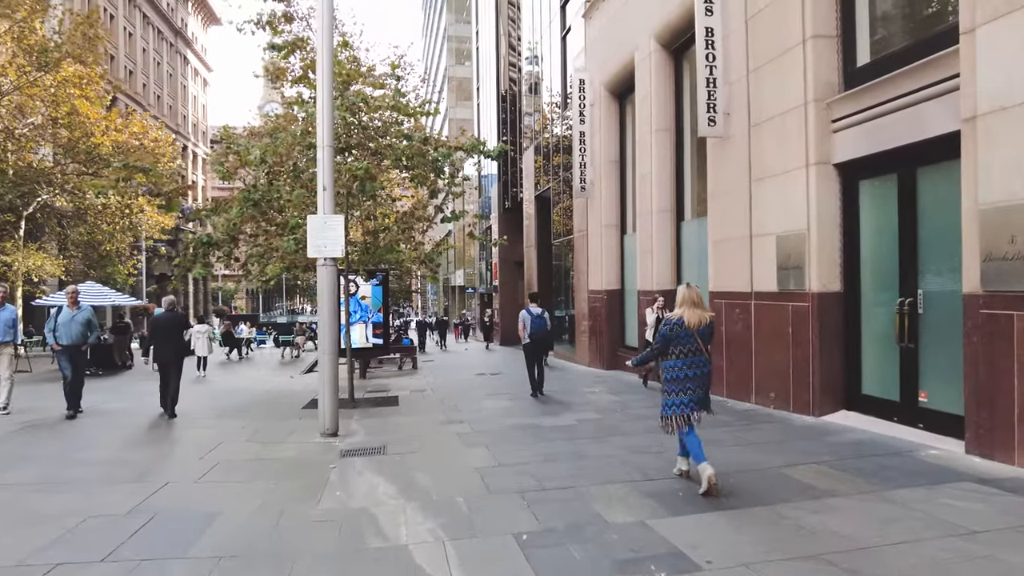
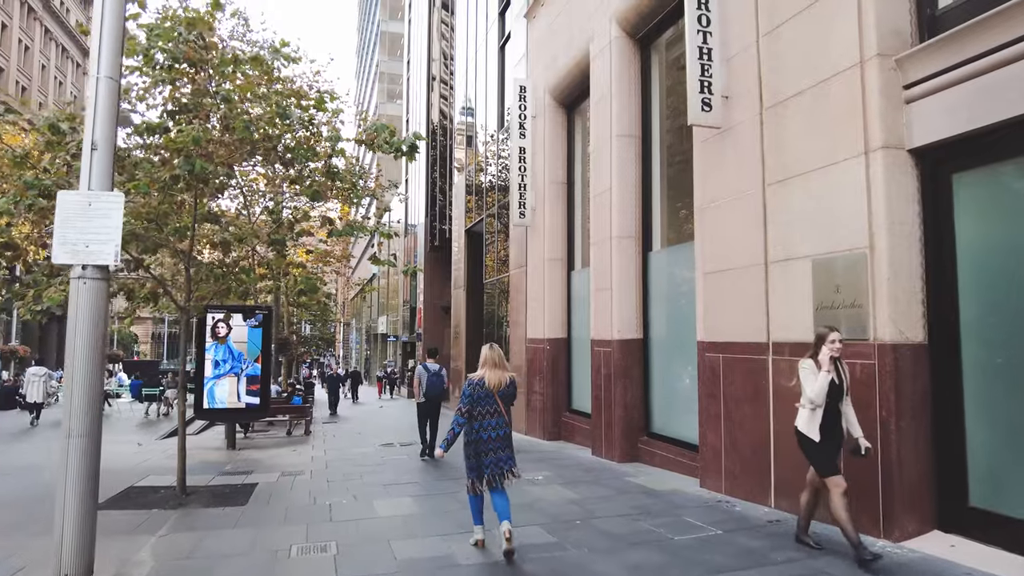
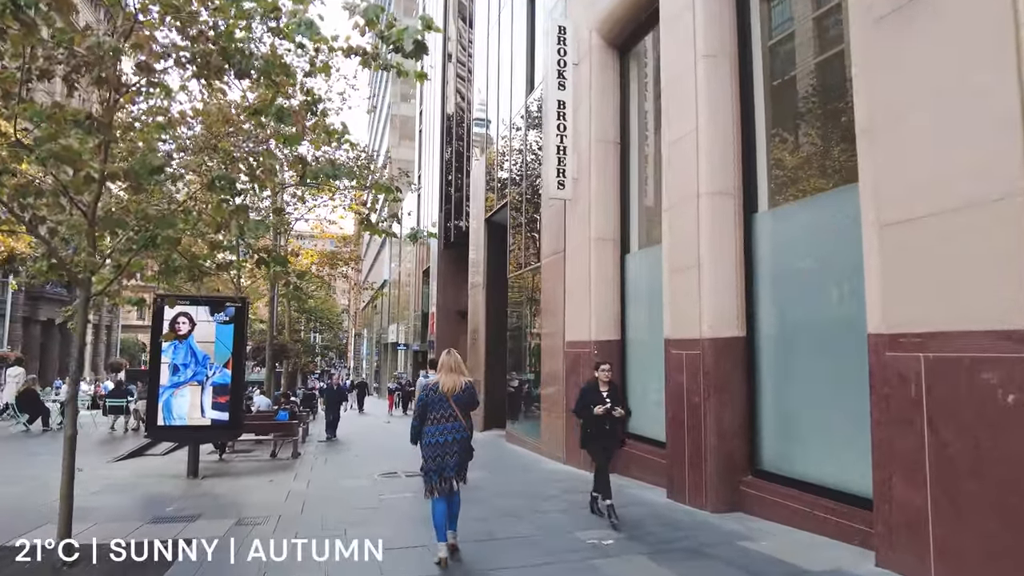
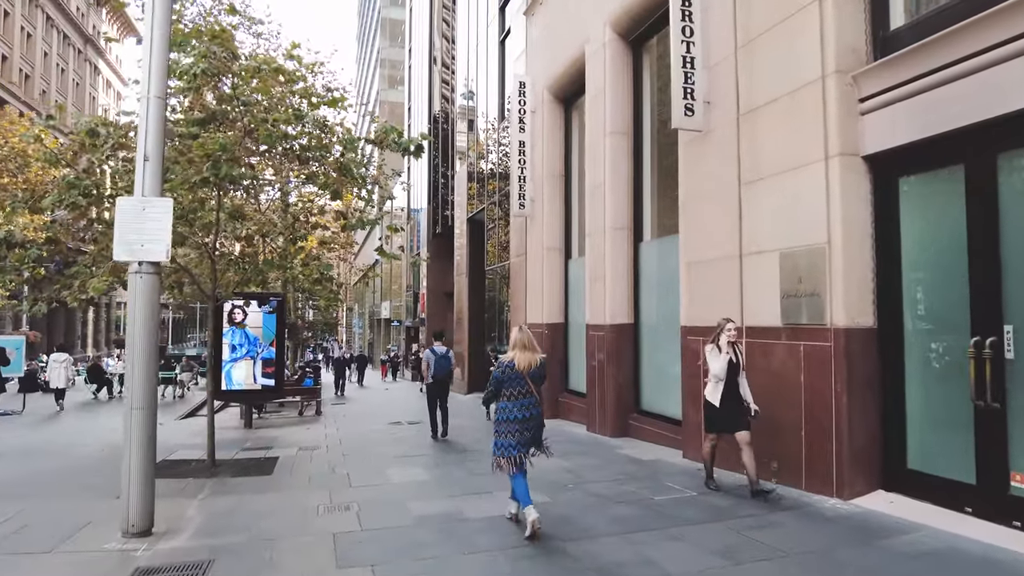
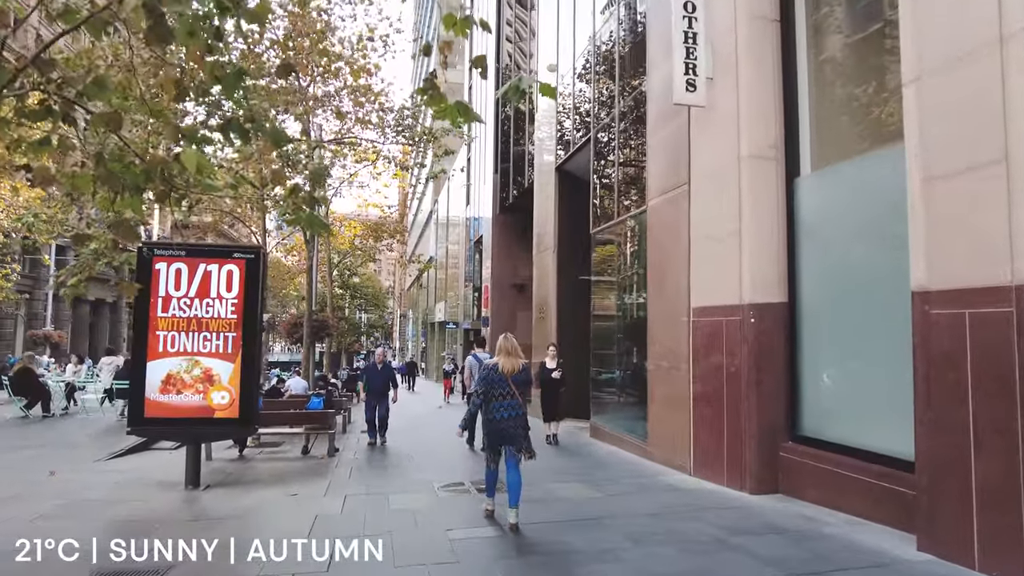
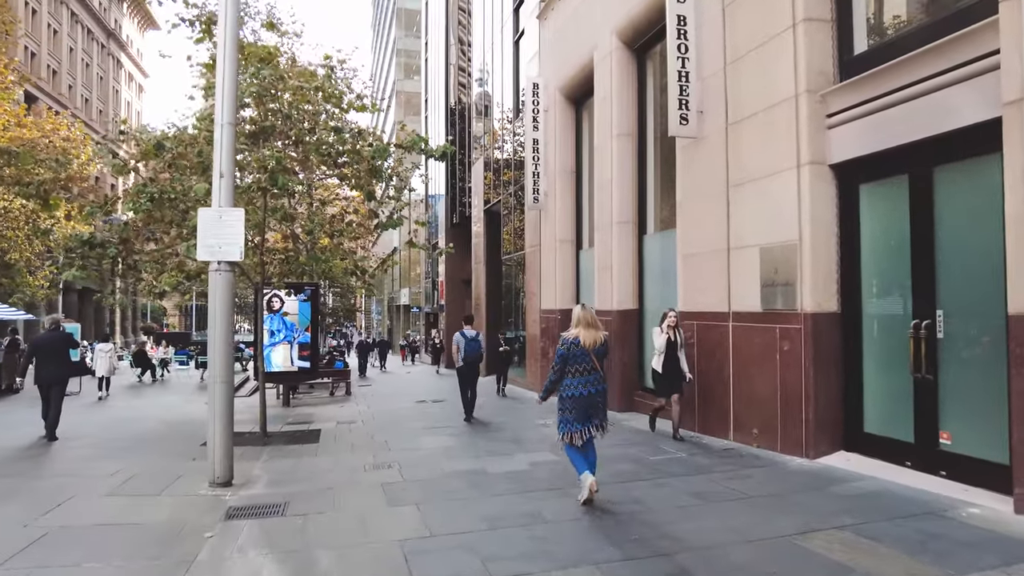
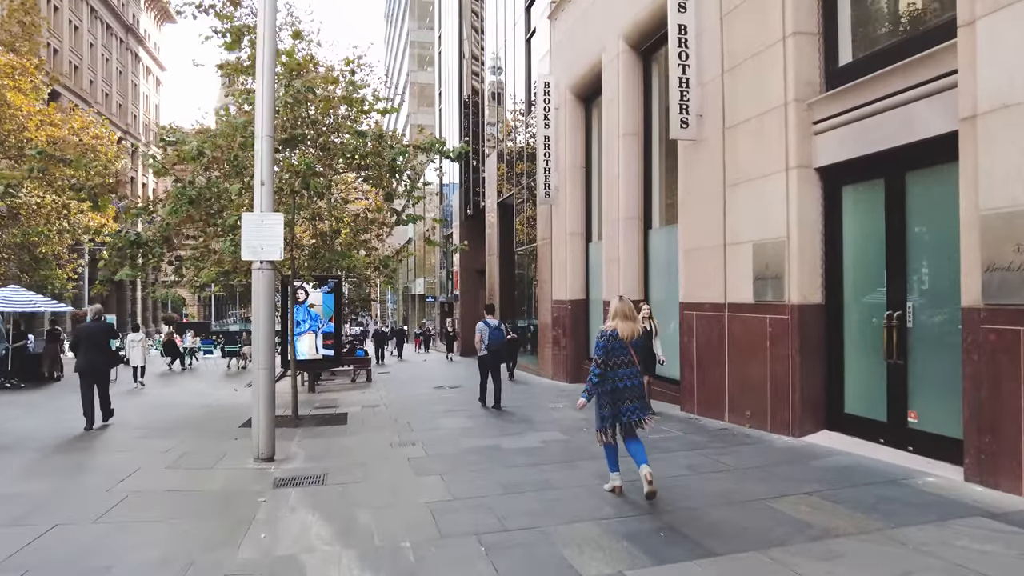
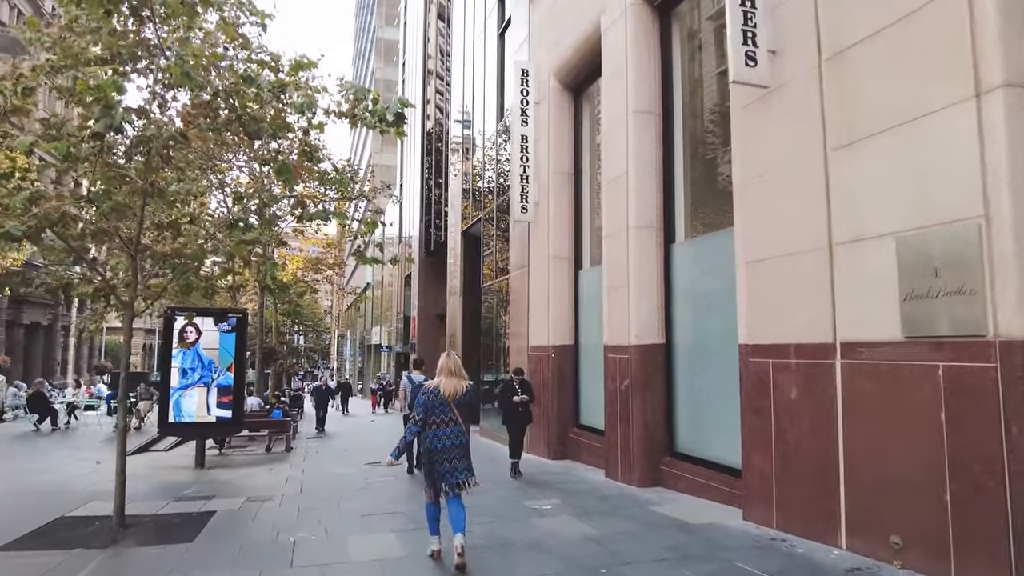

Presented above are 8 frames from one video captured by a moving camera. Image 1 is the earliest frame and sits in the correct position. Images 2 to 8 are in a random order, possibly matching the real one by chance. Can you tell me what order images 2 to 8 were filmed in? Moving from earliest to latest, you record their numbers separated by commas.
7, 6, 4, 2, 8, 3, 5
